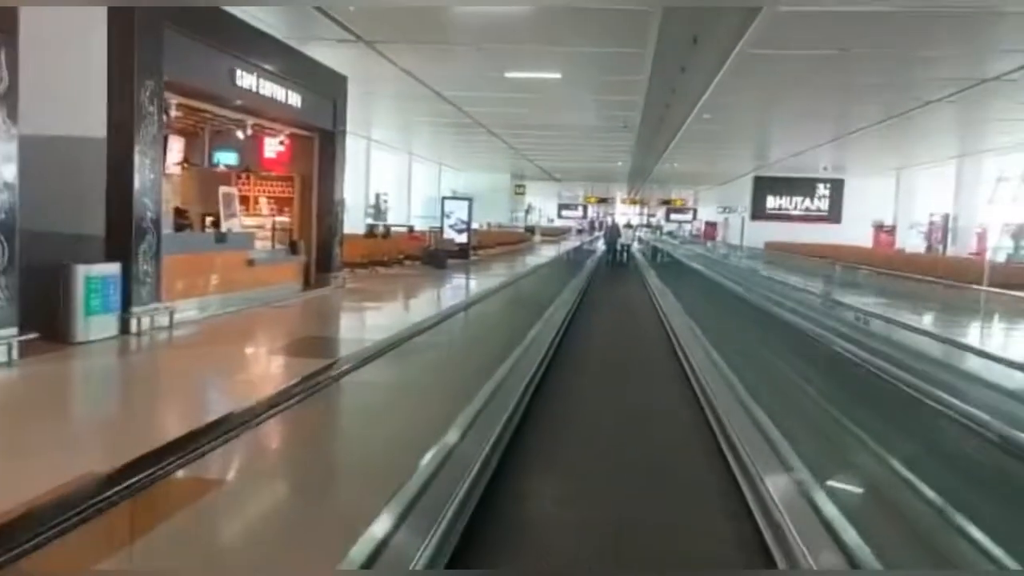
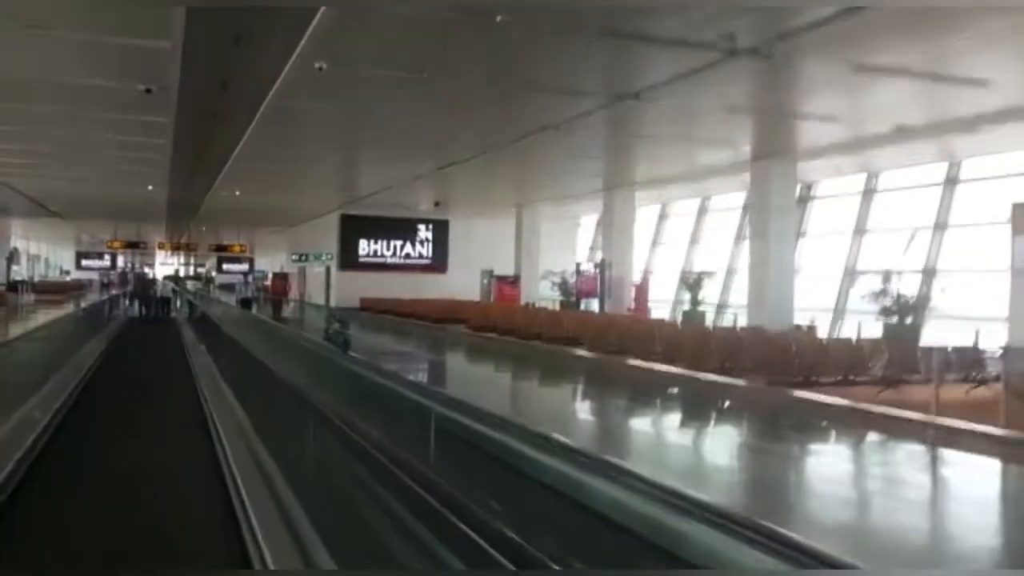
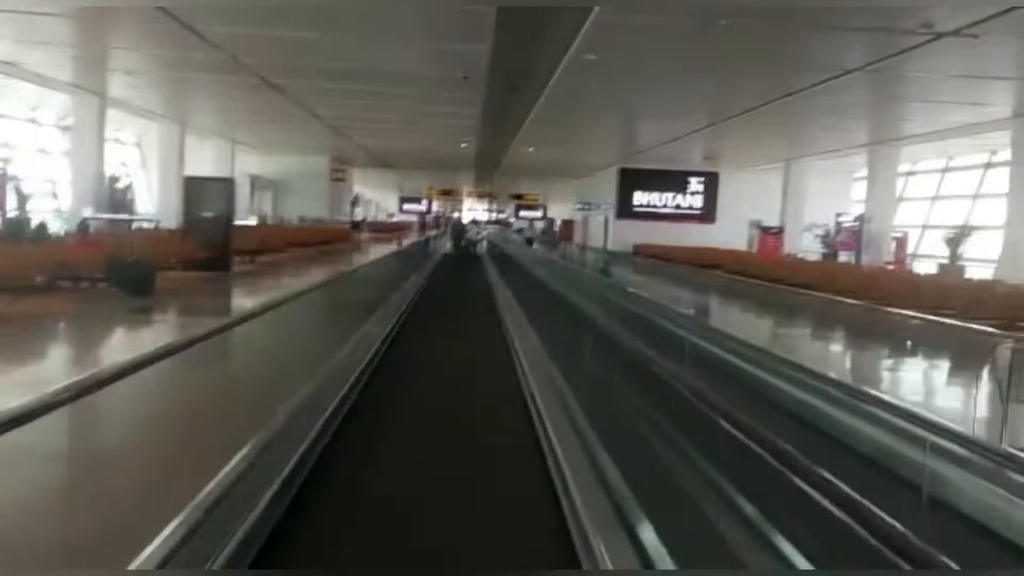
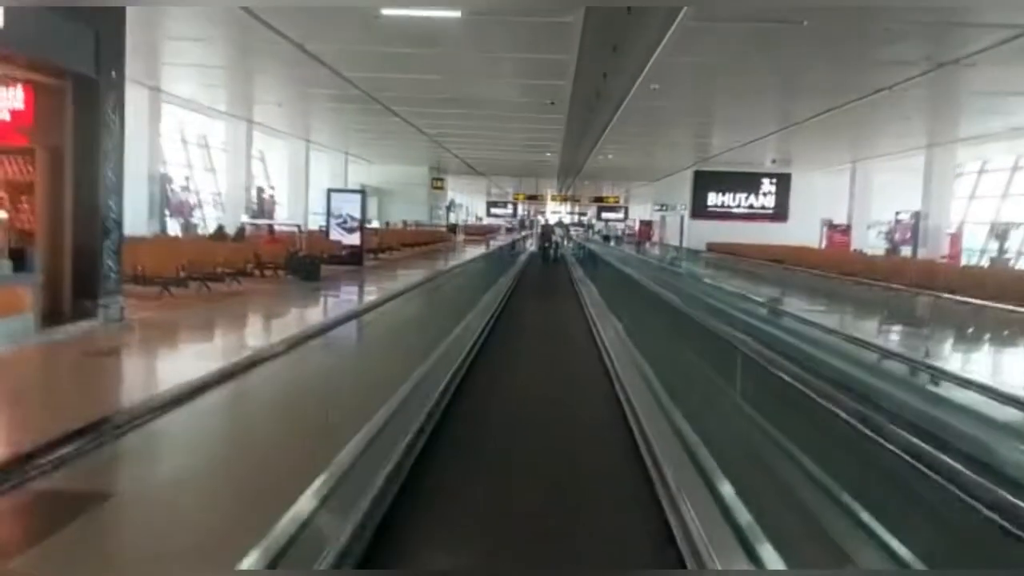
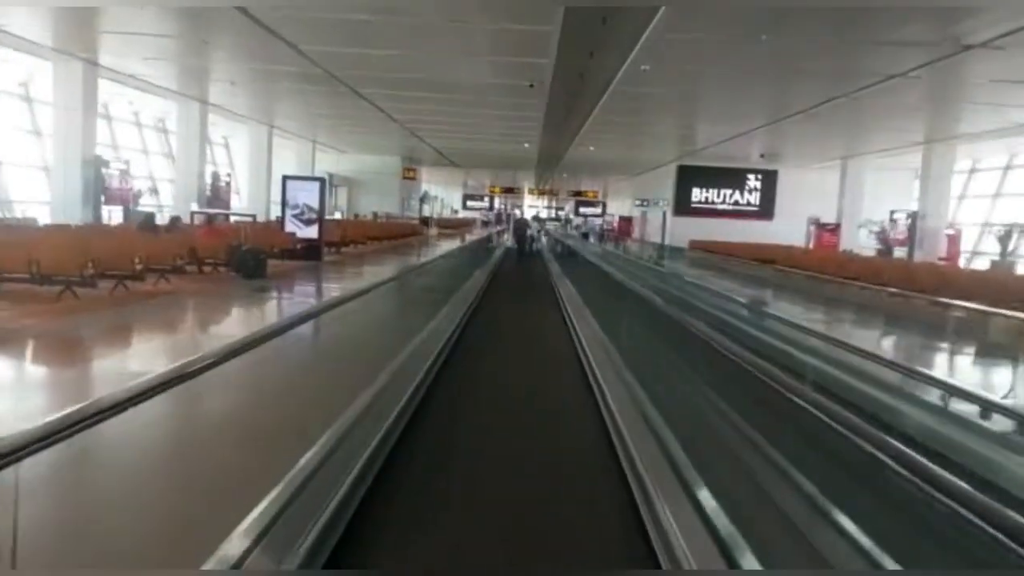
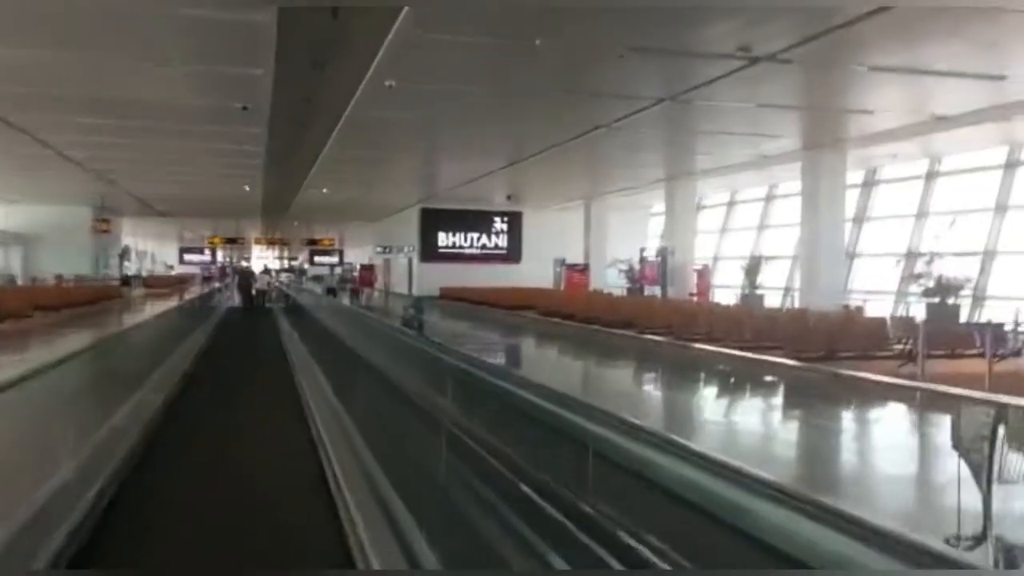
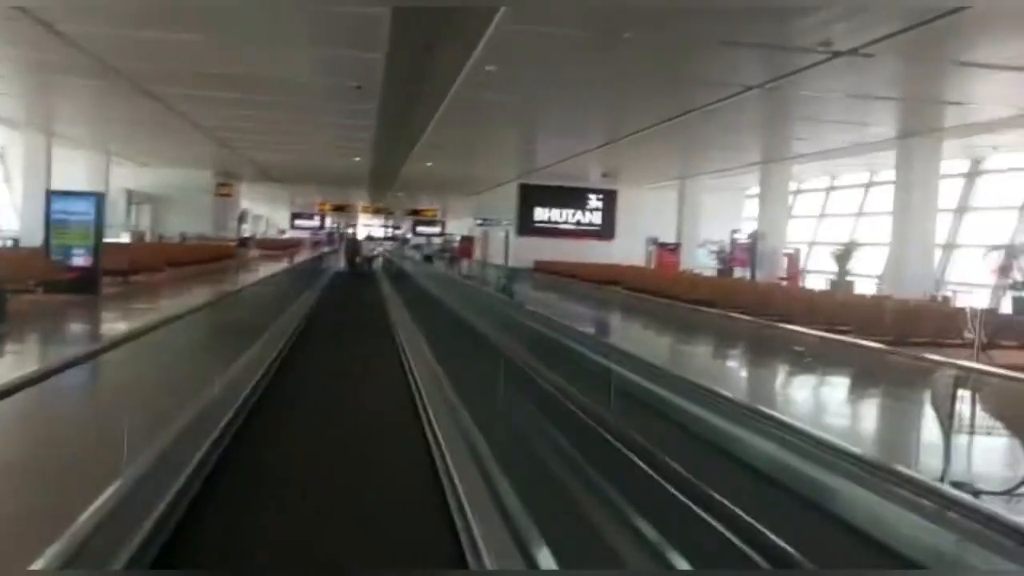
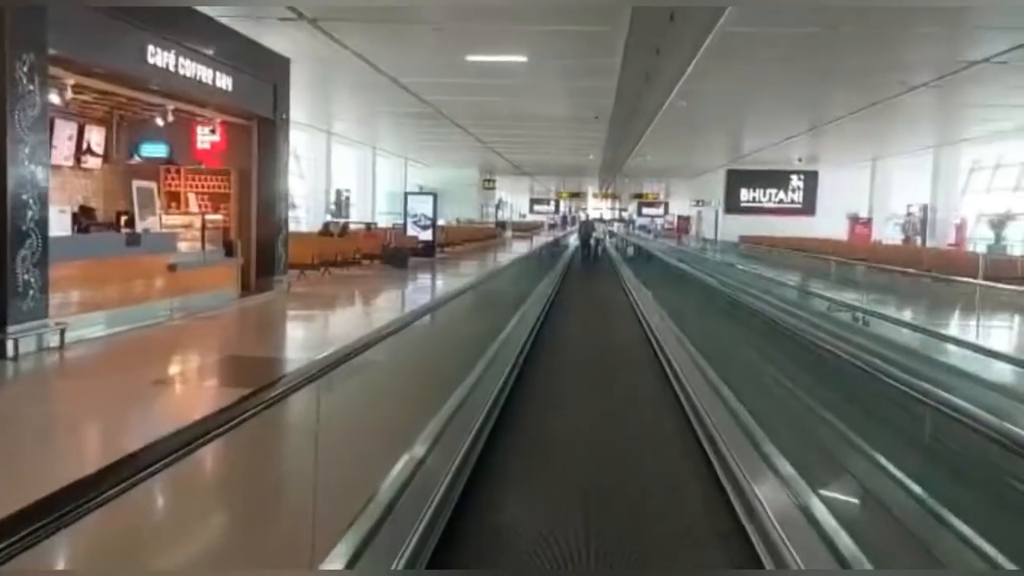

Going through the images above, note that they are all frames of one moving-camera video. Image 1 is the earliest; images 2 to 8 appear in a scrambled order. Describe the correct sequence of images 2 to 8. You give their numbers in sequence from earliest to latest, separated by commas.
8, 4, 5, 3, 7, 6, 2
